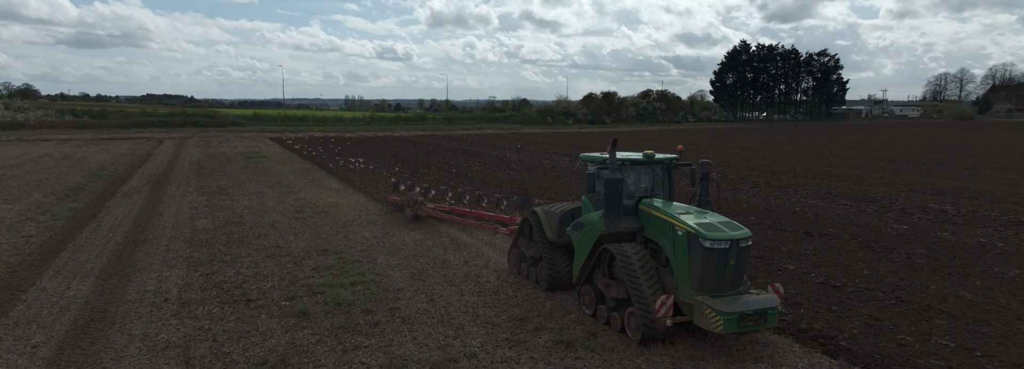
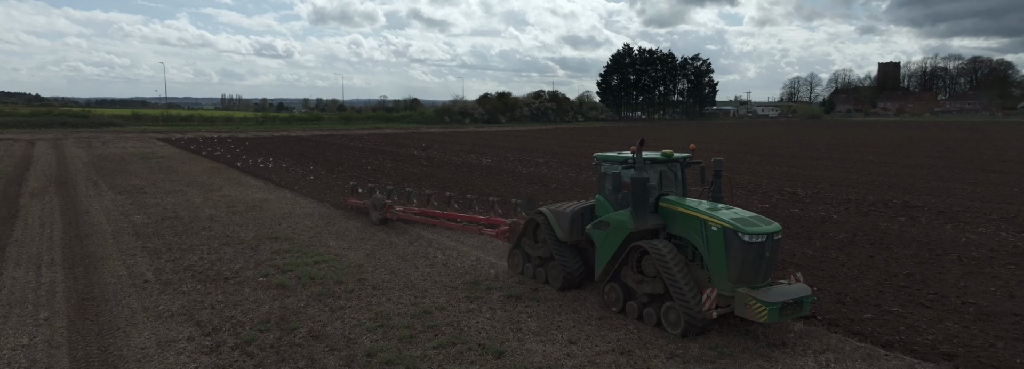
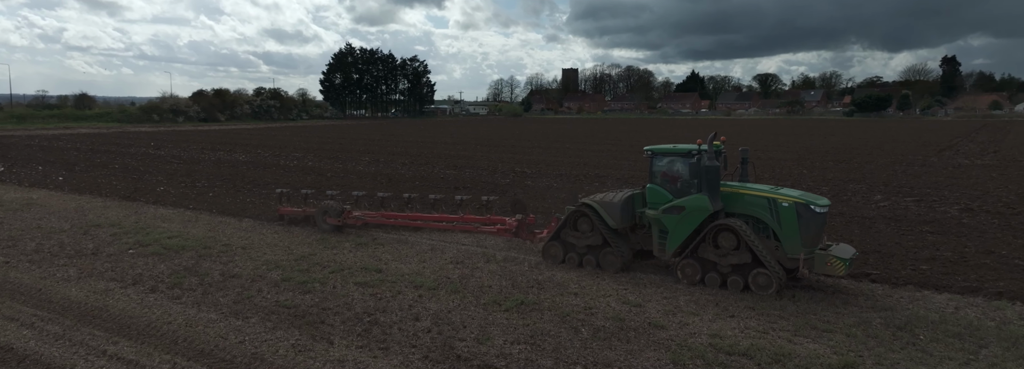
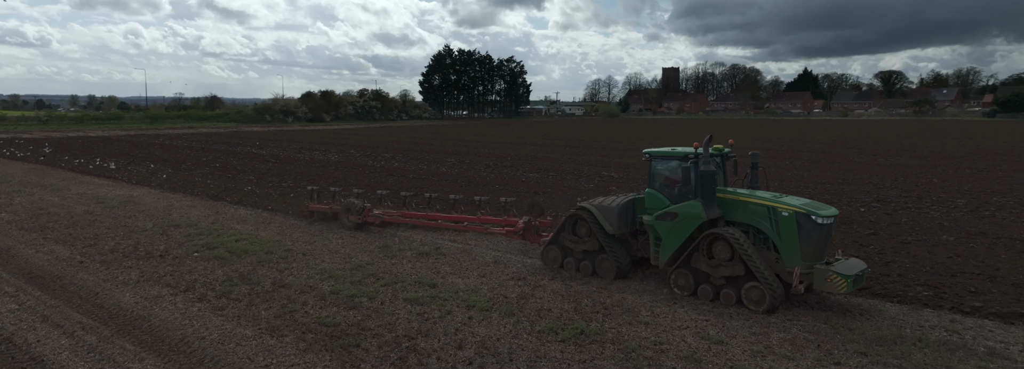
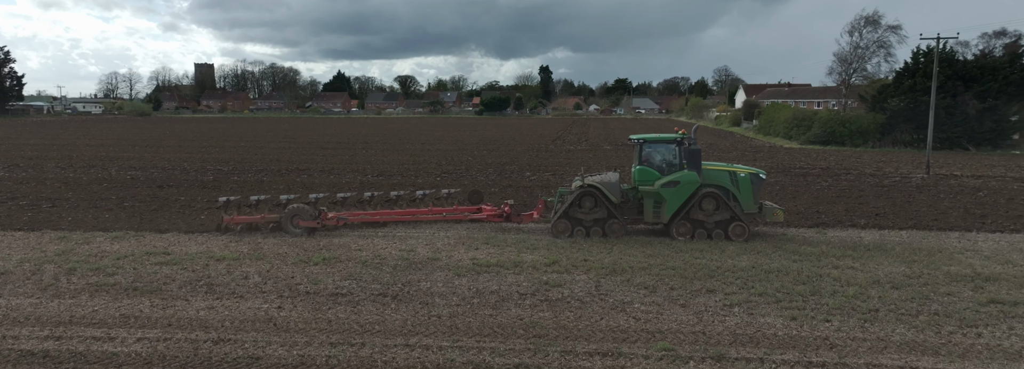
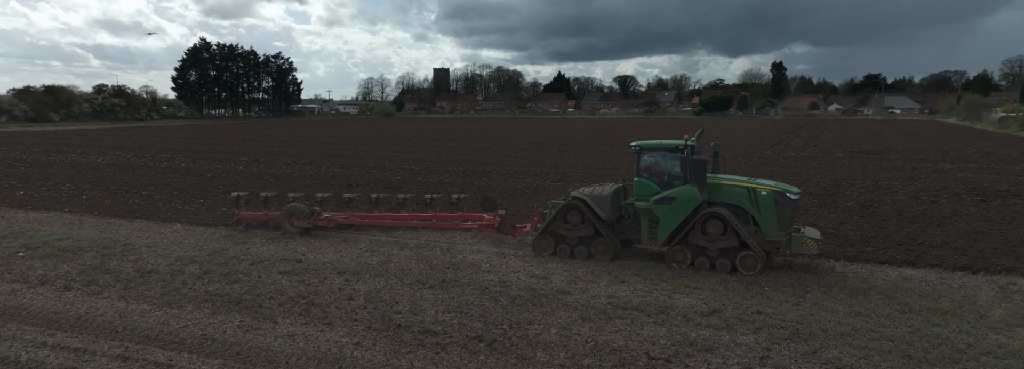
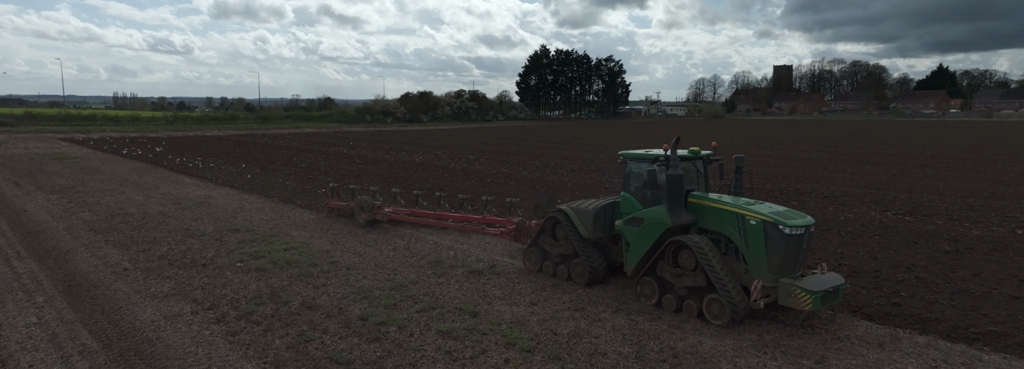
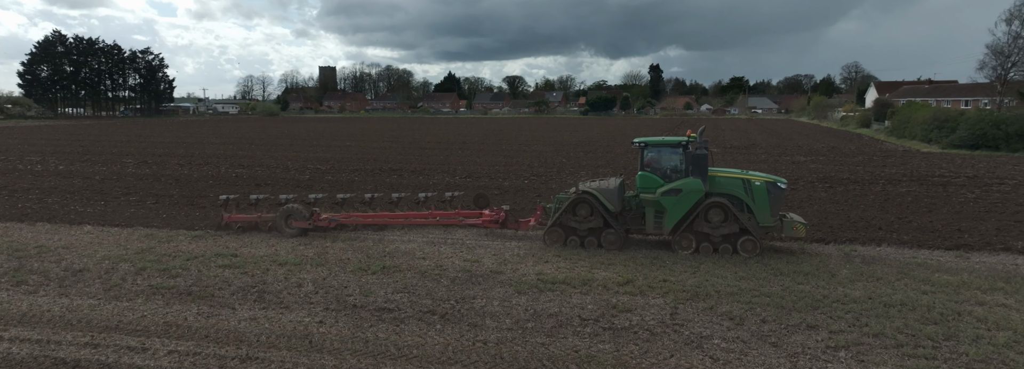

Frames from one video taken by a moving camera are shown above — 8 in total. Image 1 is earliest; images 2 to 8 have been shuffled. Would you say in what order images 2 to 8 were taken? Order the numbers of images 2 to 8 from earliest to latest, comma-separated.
2, 7, 4, 3, 6, 8, 5
